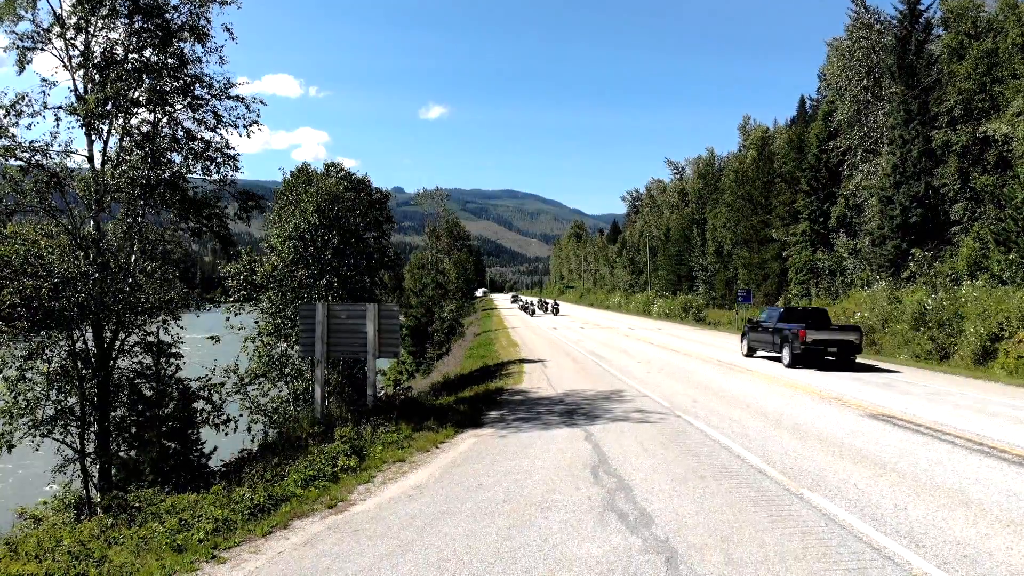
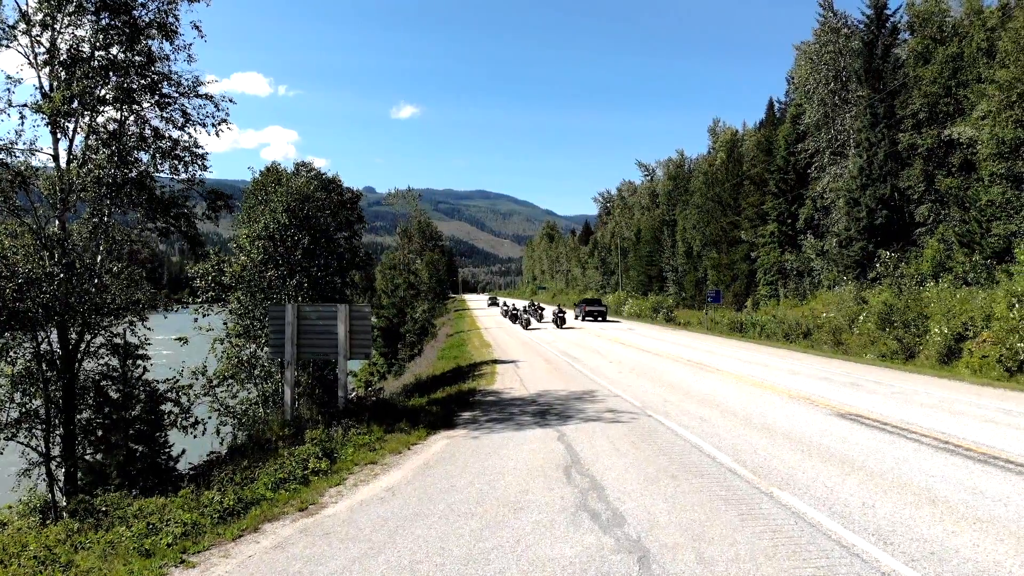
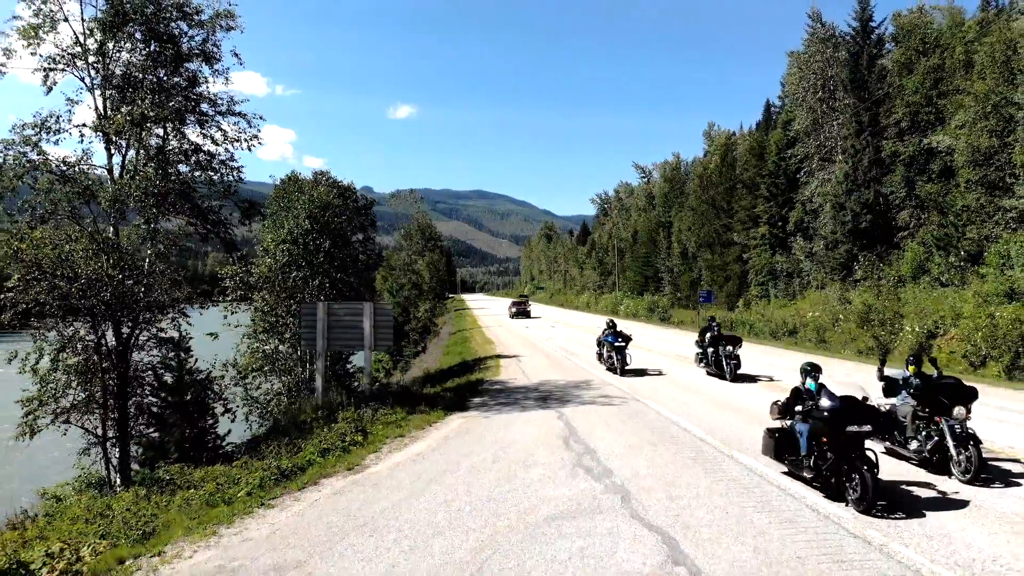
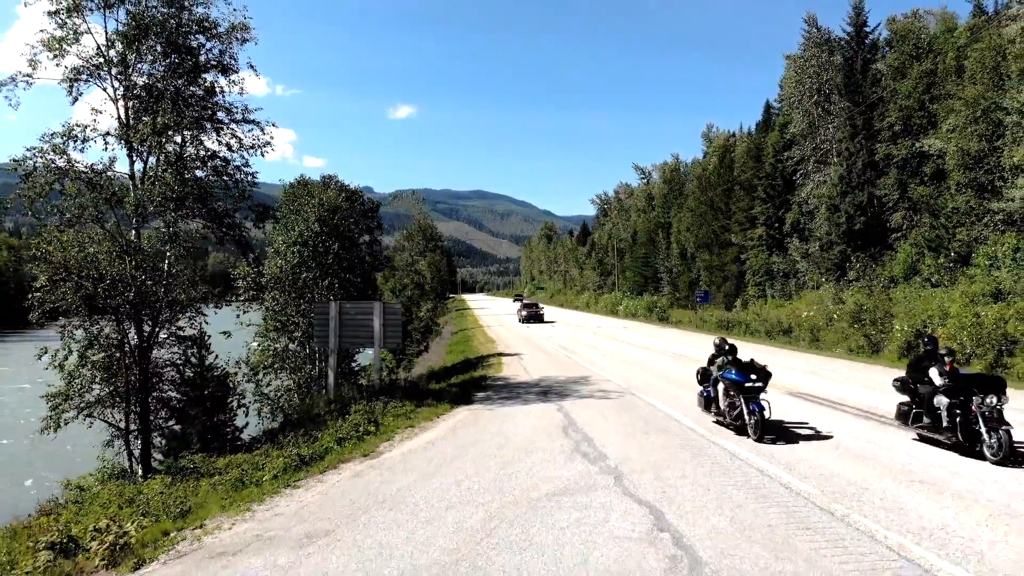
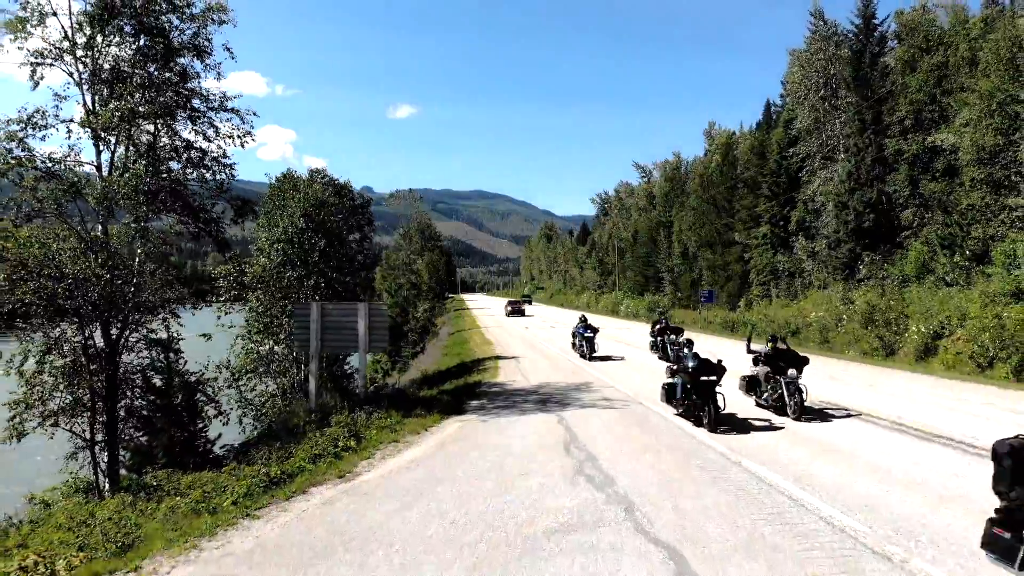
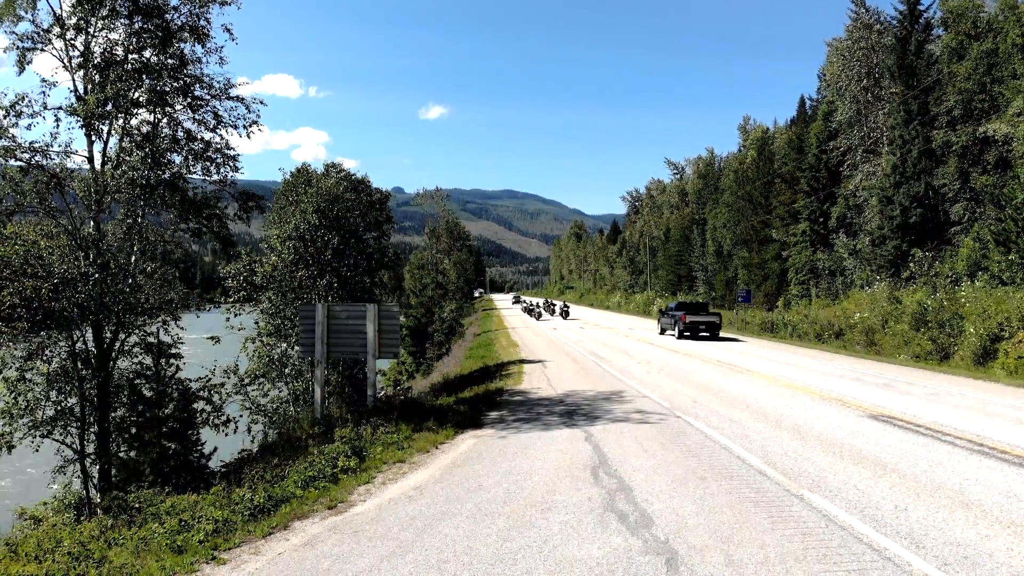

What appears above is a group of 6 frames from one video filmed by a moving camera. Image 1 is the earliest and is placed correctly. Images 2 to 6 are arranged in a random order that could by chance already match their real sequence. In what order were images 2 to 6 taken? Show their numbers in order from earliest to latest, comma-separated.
6, 2, 5, 3, 4
